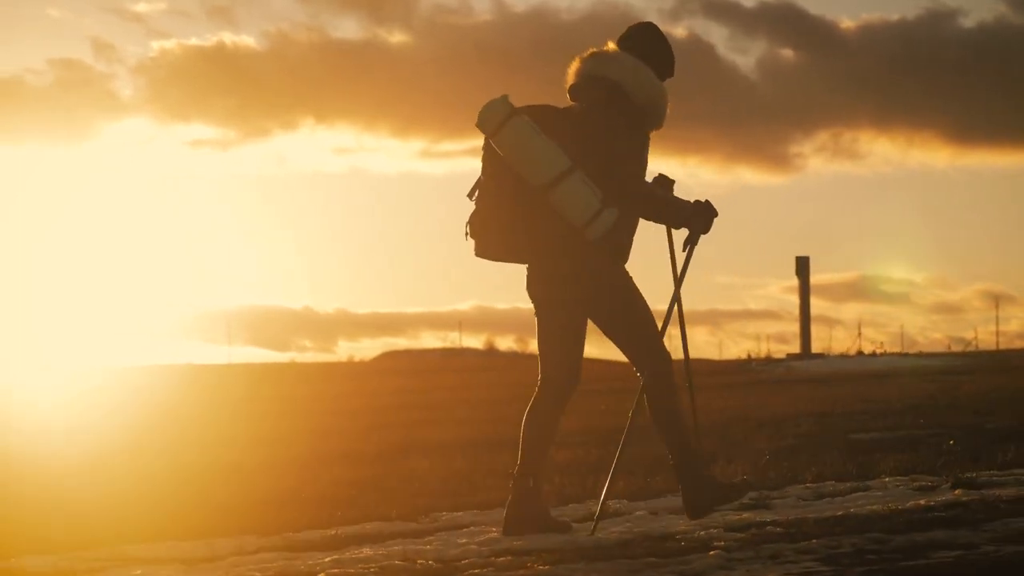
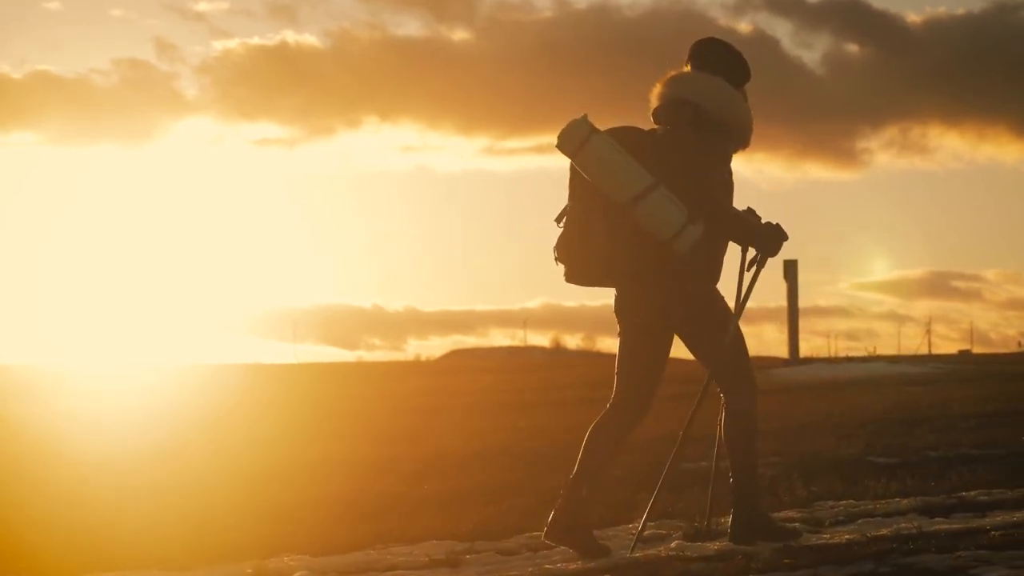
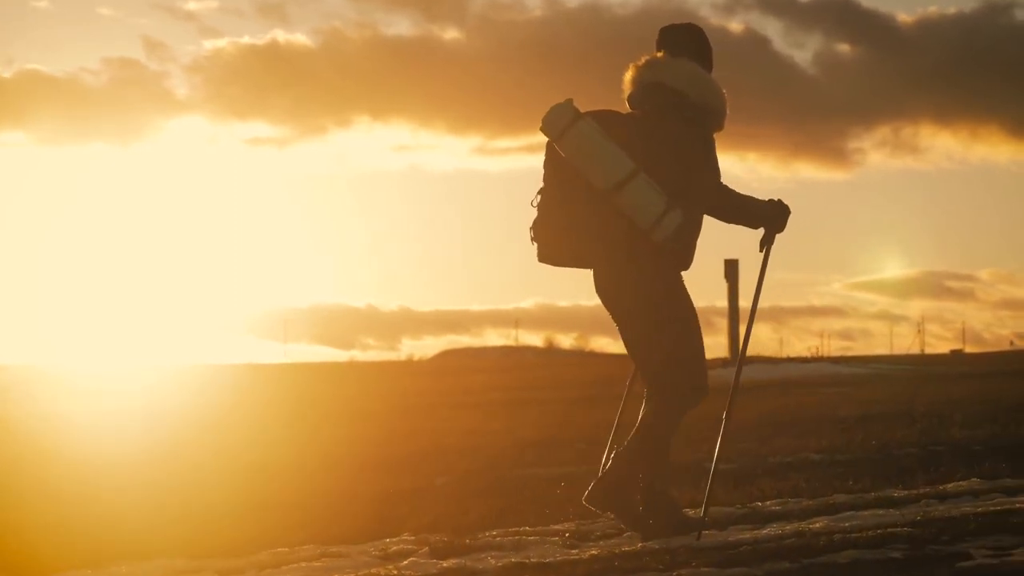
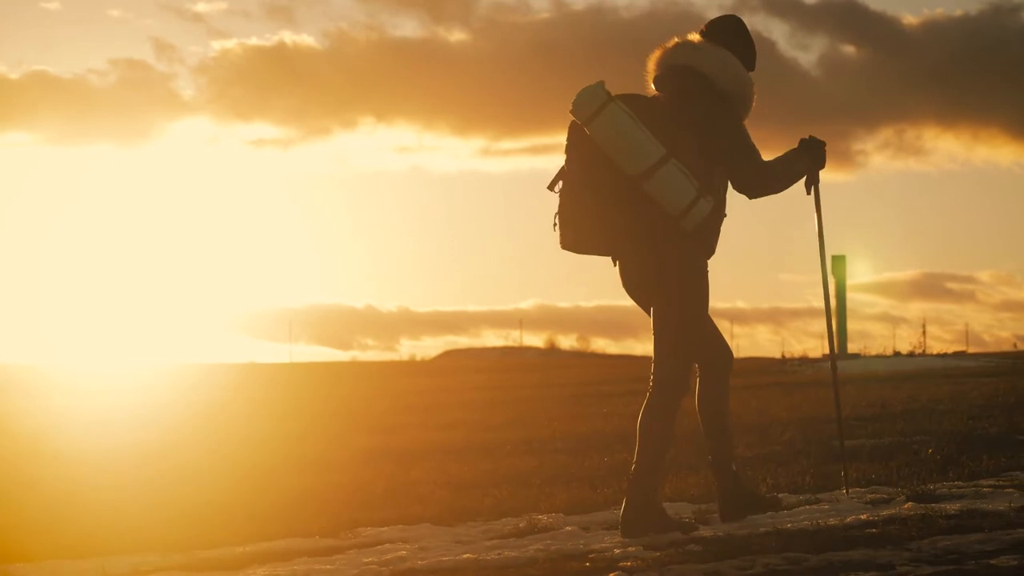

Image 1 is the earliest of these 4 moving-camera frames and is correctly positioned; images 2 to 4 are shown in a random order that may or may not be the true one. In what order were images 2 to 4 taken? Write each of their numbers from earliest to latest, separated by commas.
4, 2, 3
